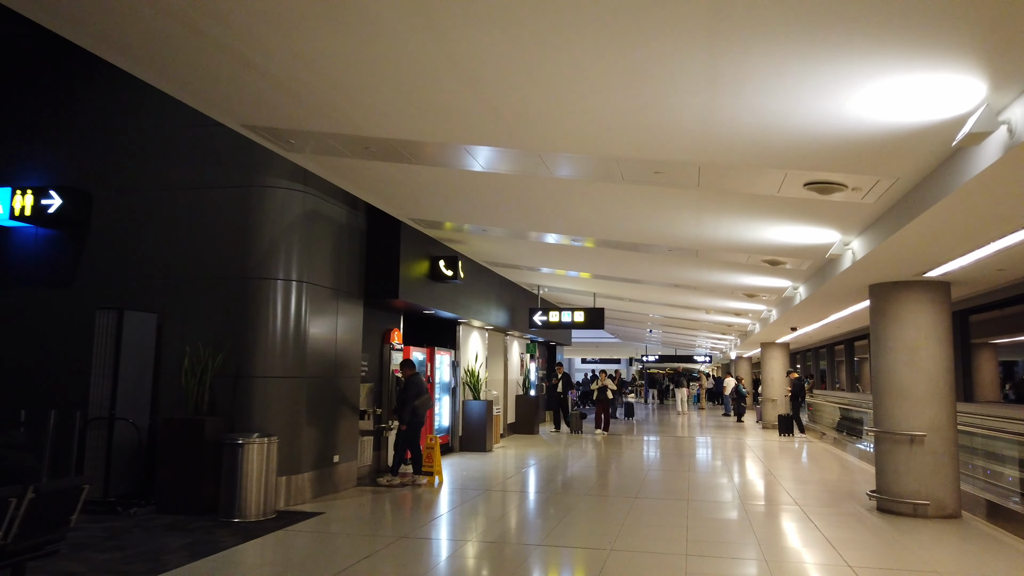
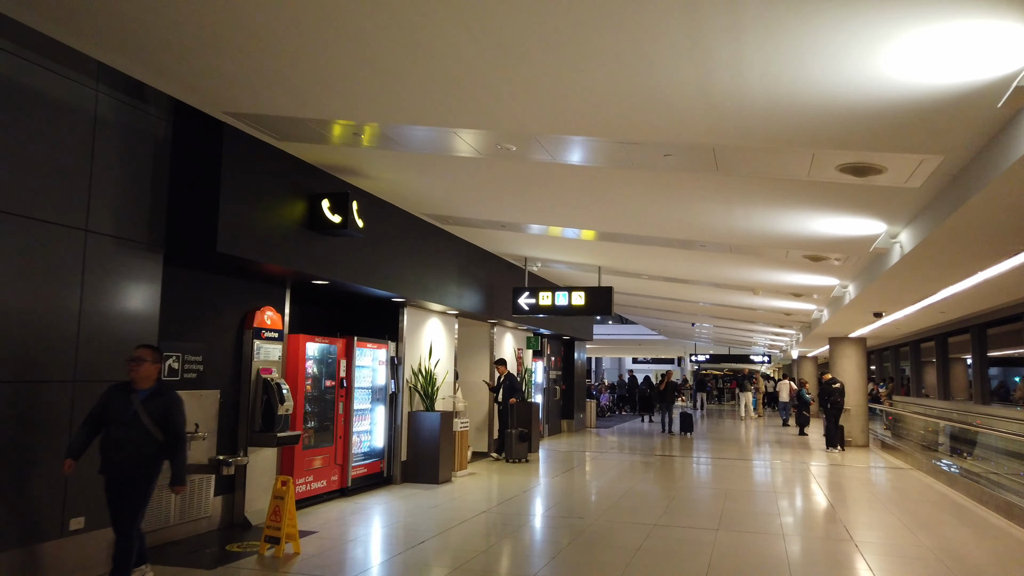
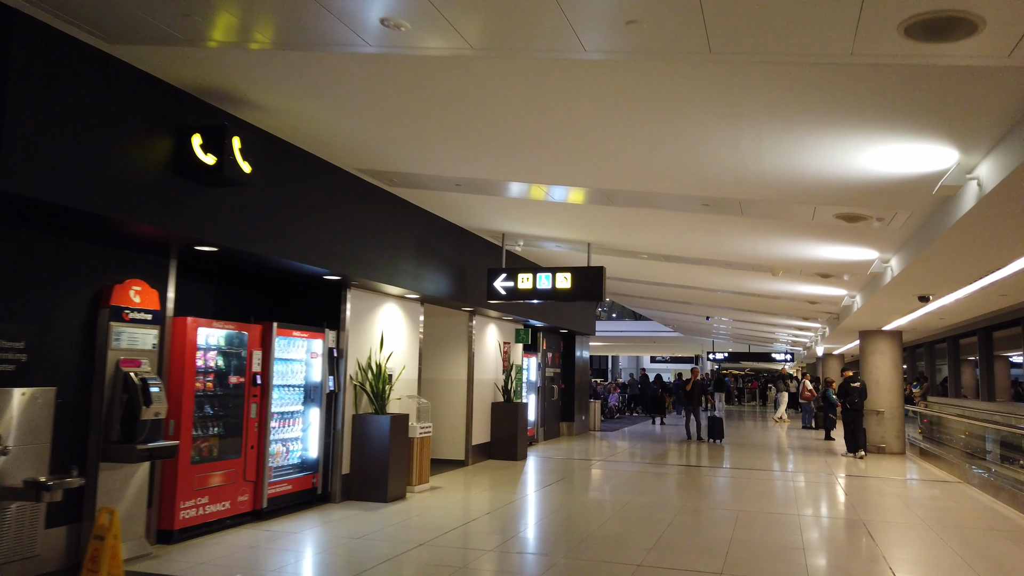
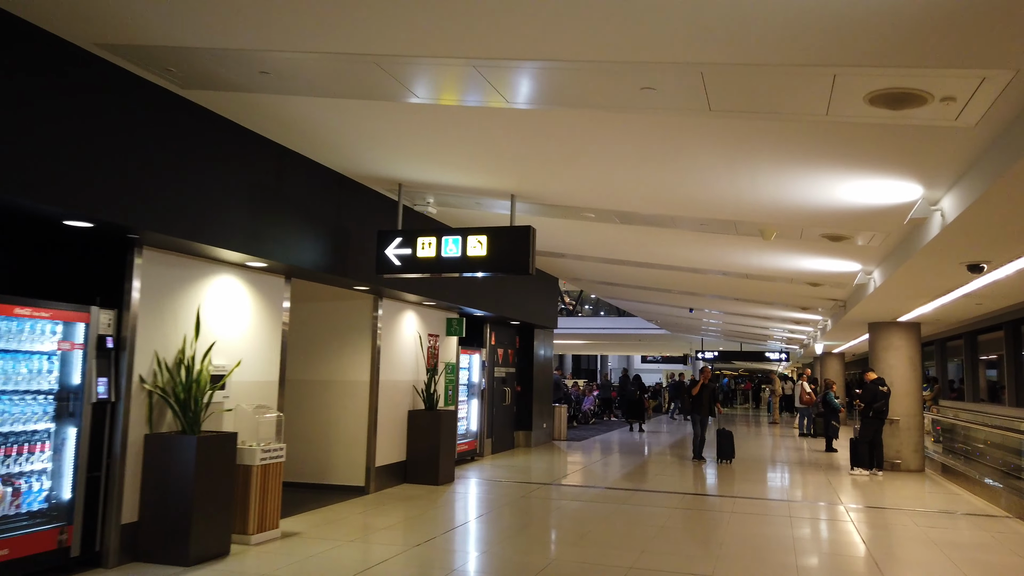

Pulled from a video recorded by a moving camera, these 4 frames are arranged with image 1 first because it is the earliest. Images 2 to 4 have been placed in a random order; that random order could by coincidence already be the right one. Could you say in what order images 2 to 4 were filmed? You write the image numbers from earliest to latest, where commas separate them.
2, 3, 4
